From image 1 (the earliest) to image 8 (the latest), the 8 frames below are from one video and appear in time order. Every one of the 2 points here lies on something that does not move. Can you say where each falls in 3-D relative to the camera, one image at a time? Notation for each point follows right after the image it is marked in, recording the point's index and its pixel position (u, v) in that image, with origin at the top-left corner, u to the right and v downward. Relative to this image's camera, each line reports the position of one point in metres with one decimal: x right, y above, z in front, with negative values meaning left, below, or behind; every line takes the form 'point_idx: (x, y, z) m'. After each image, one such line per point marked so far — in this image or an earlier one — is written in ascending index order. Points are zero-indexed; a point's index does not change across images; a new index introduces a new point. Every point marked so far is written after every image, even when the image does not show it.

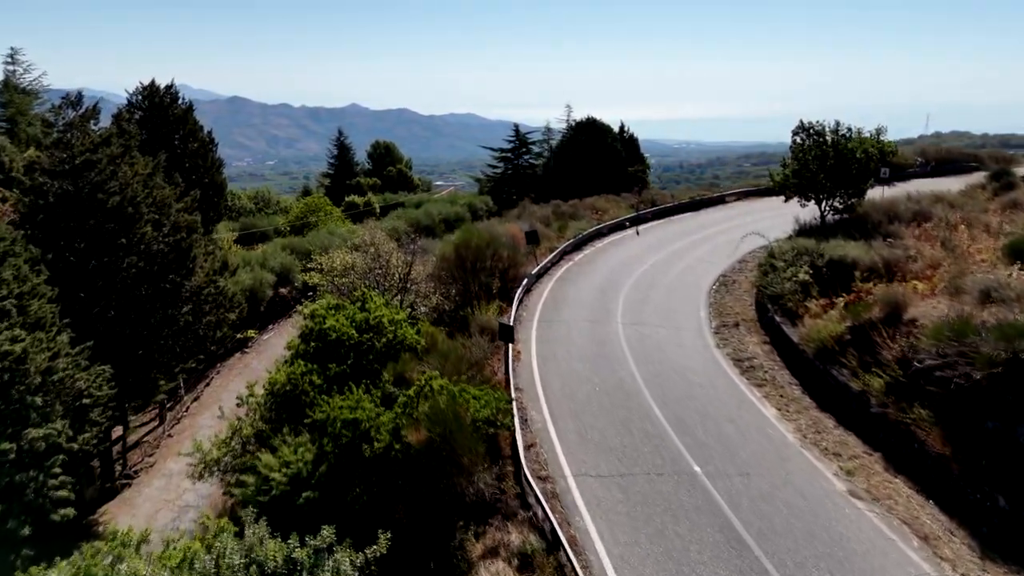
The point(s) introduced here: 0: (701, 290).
0: (+4.7, -0.1, +18.2) m
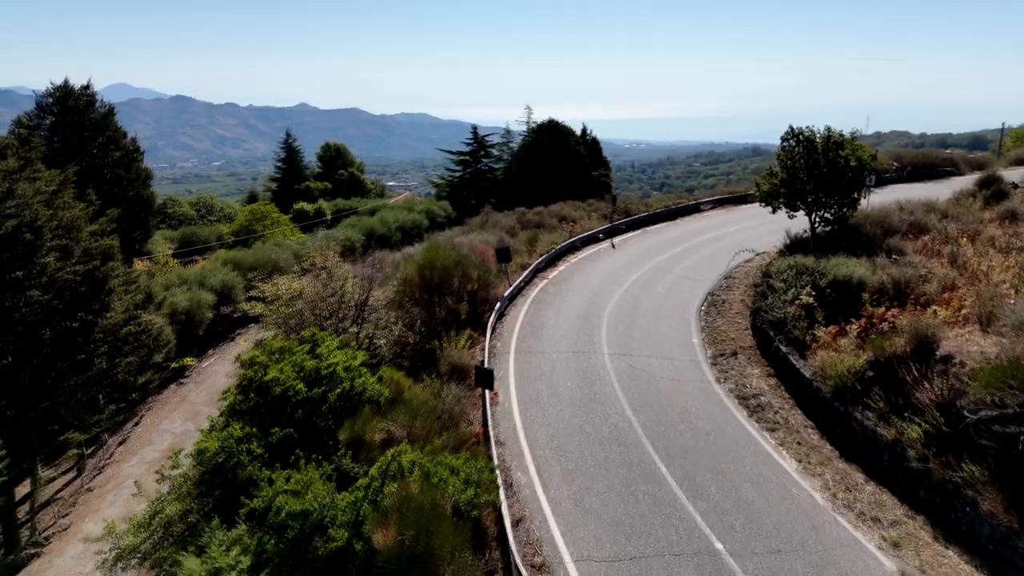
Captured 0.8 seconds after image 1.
0: (+4.0, -0.6, +16.6) m
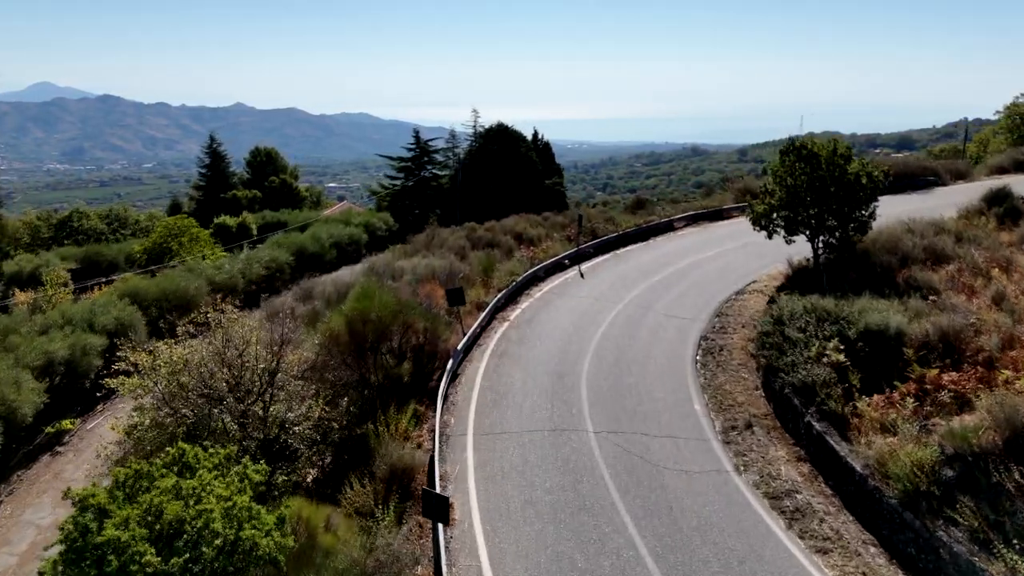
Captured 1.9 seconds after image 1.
0: (+3.2, -1.5, +13.6) m
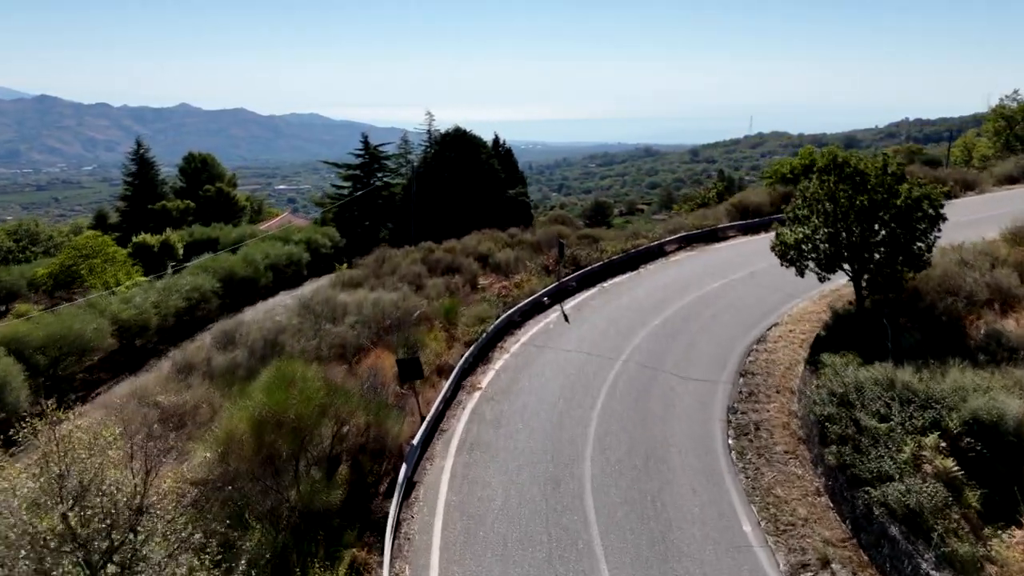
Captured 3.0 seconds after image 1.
0: (+2.9, -2.4, +10.2) m
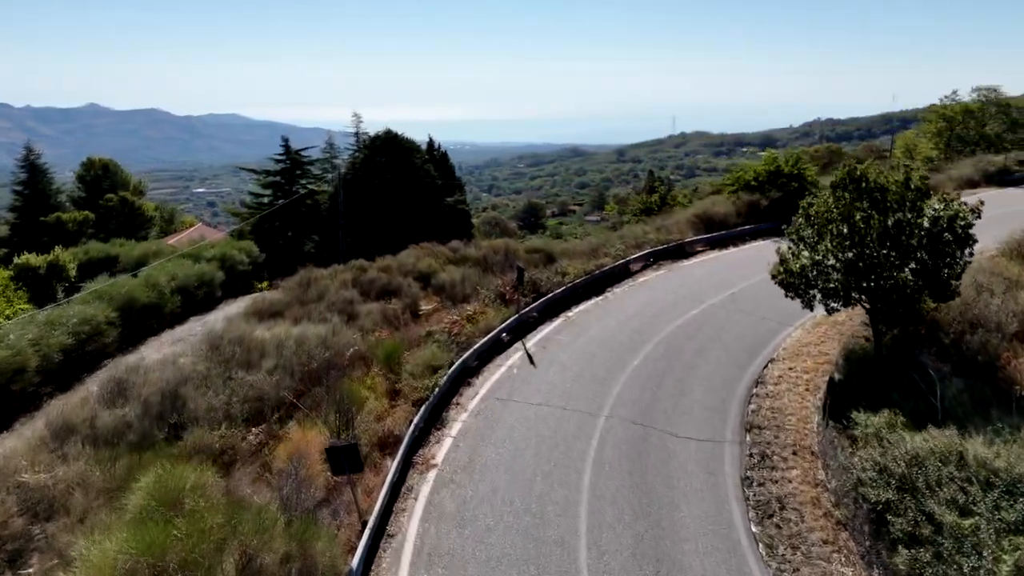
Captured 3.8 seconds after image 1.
0: (+2.6, -3.0, +8.1) m
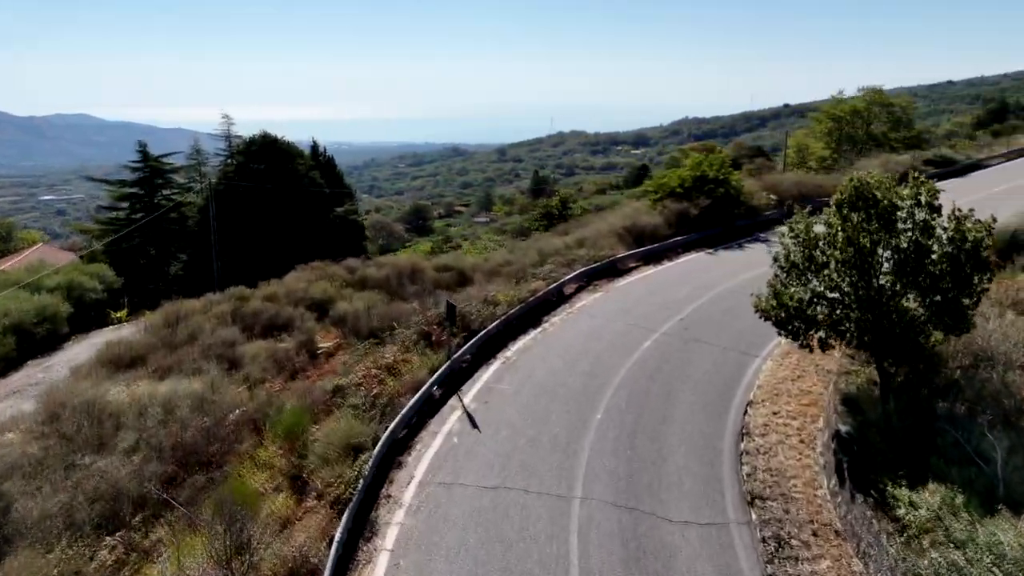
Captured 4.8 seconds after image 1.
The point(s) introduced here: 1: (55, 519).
0: (+2.5, -3.5, +6.0) m
1: (-6.1, -3.1, +9.7) m
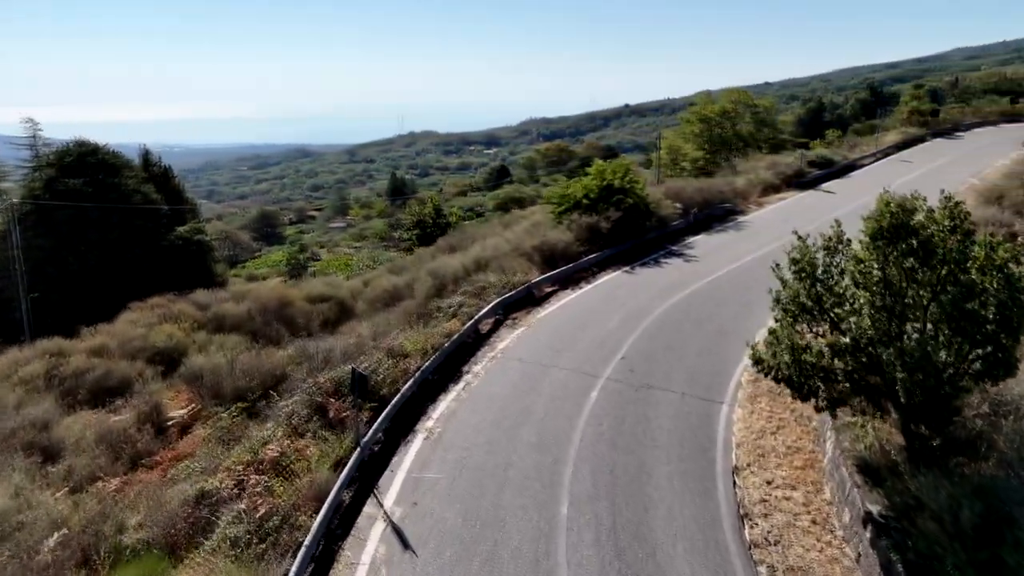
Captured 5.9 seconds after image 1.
0: (+2.7, -4.1, +4.0) m
1: (-6.3, -4.1, +5.9) m
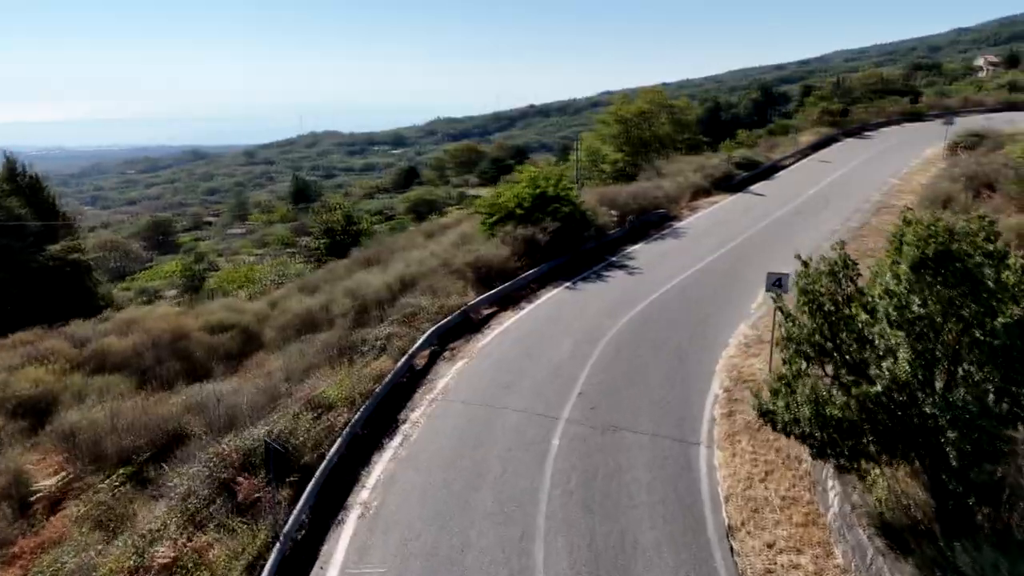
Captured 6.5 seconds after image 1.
0: (+3.0, -4.5, +2.8) m
1: (-6.3, -4.7, +3.6) m
